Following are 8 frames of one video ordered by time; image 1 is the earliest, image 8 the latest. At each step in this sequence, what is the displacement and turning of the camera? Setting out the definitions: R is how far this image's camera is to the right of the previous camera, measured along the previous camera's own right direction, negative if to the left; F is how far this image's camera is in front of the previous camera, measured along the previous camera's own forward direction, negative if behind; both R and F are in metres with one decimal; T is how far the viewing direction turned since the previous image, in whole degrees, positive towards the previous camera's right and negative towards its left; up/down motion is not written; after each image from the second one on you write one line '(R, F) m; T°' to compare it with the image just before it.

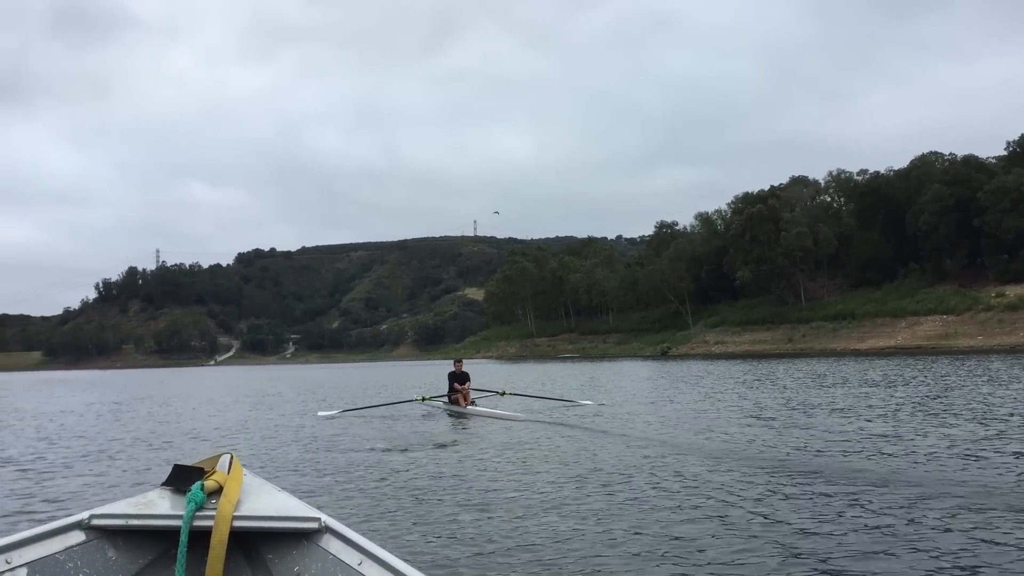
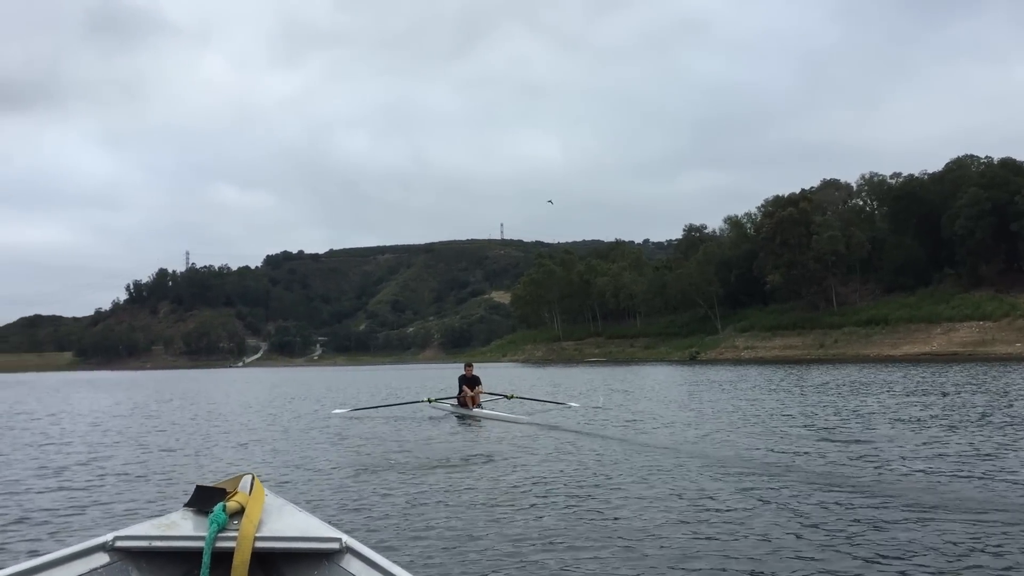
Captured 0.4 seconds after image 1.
(0.0, +0.3) m; -2°
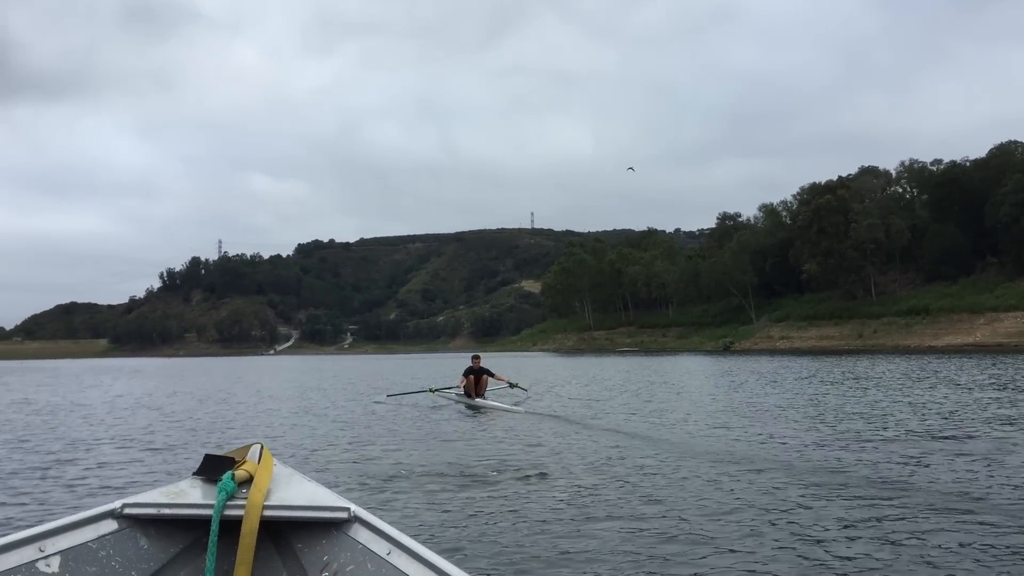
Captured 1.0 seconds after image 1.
(0.0, +0.5) m; -2°
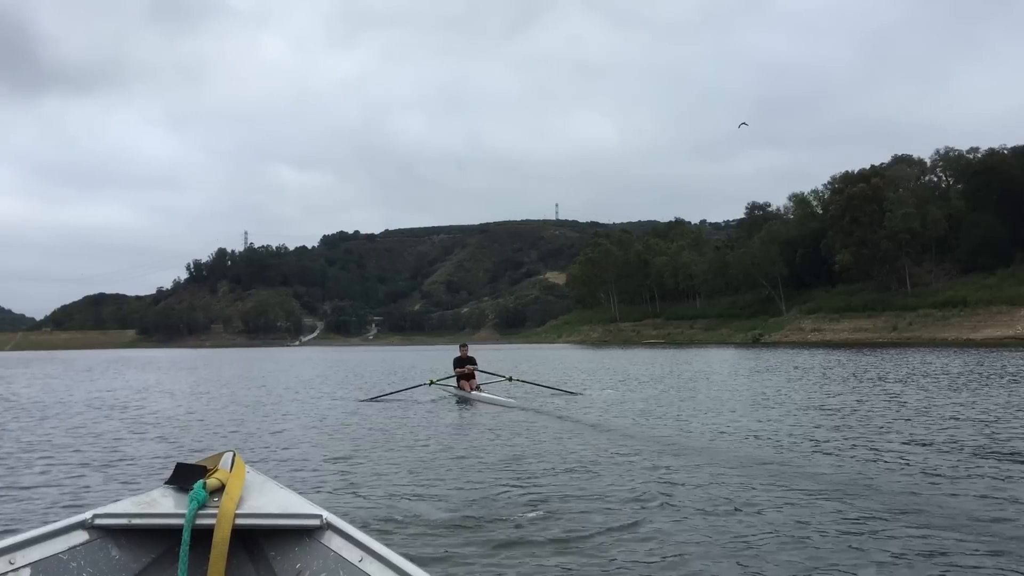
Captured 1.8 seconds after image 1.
(0.0, +0.6) m; -2°
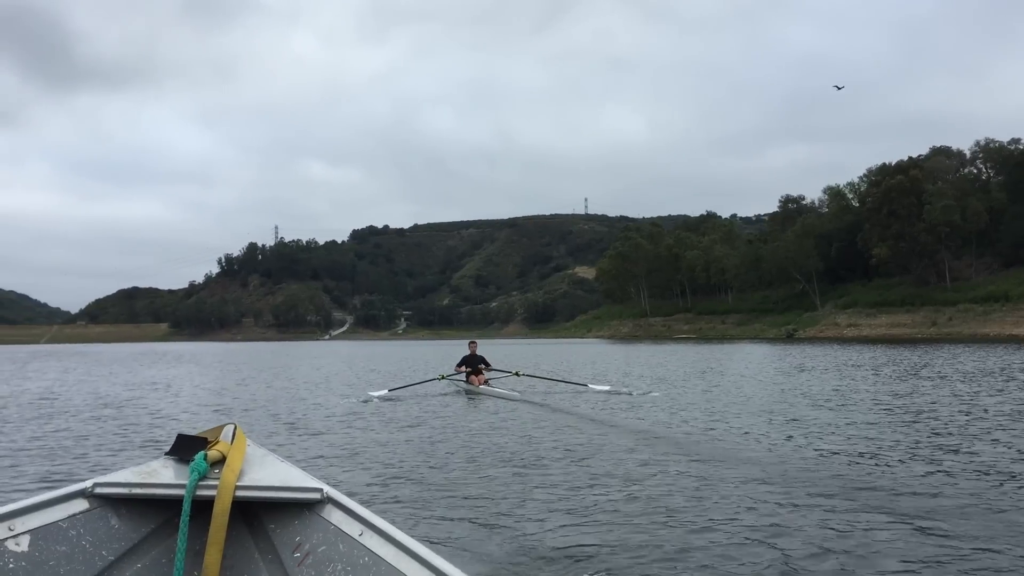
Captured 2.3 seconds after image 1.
(0.0, +0.4) m; -2°
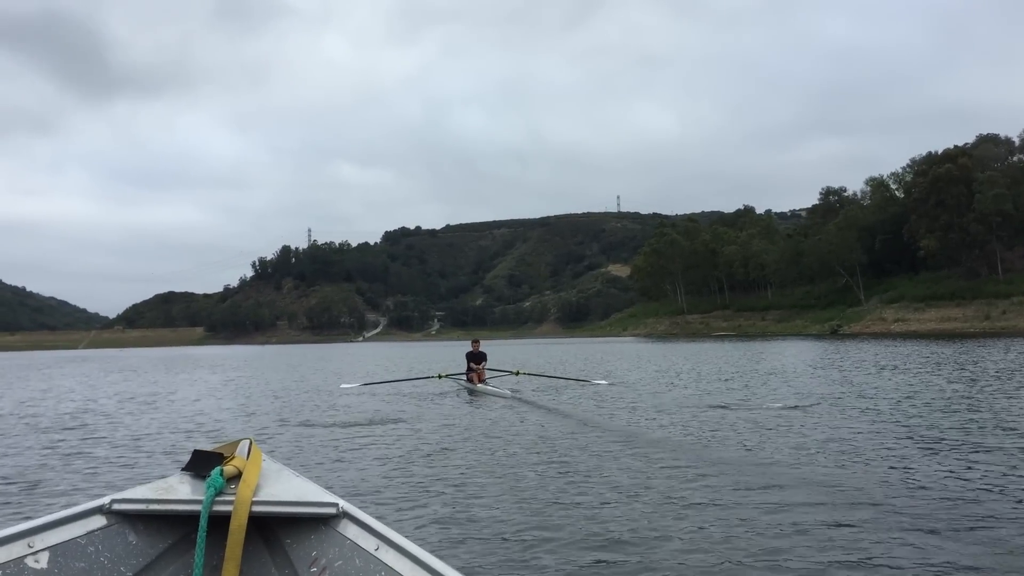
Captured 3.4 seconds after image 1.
(-0.1, +0.7) m; -2°
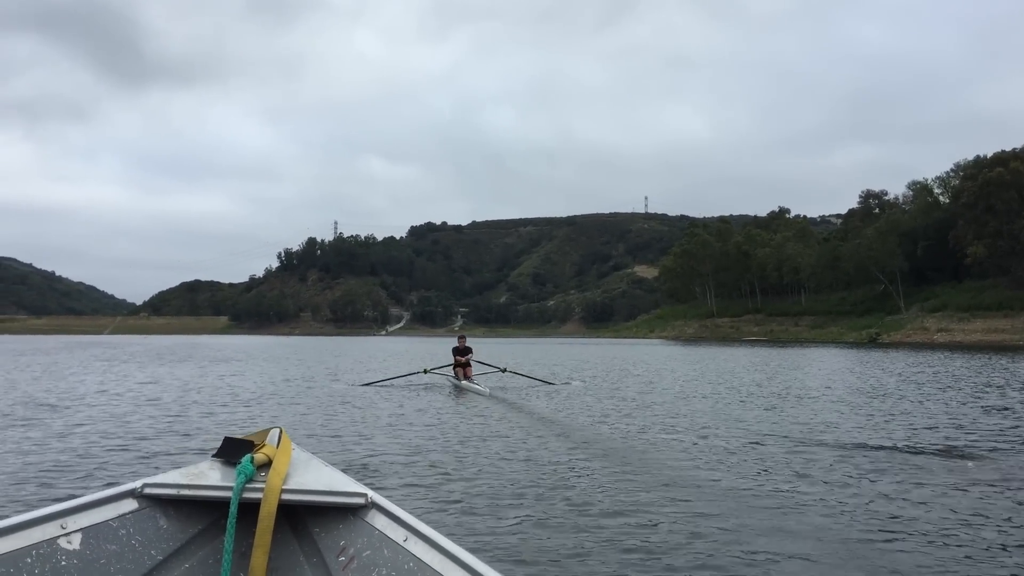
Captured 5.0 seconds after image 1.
(-0.2, +1.0) m; -2°
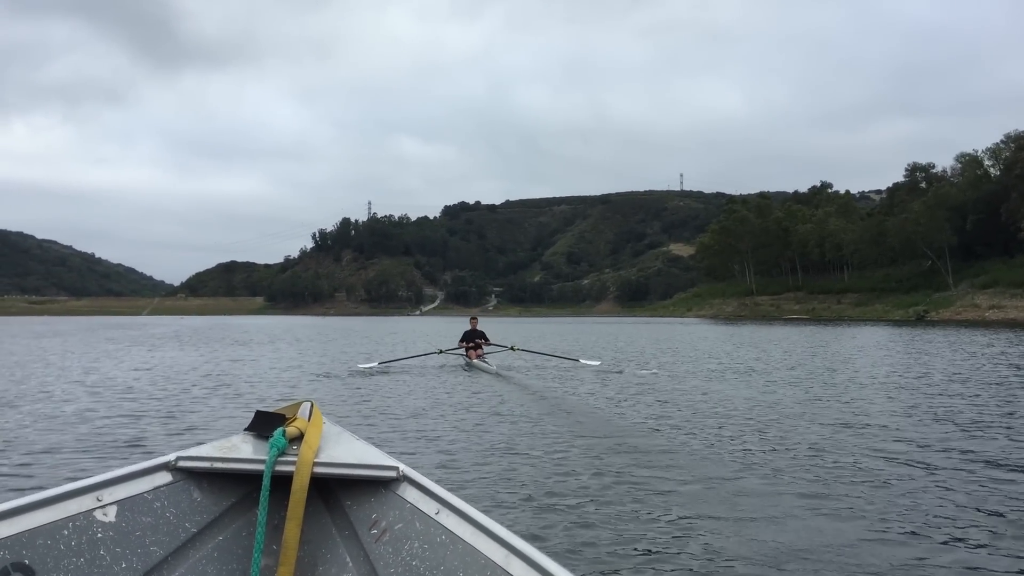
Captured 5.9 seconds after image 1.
(0.0, +0.5) m; -3°
